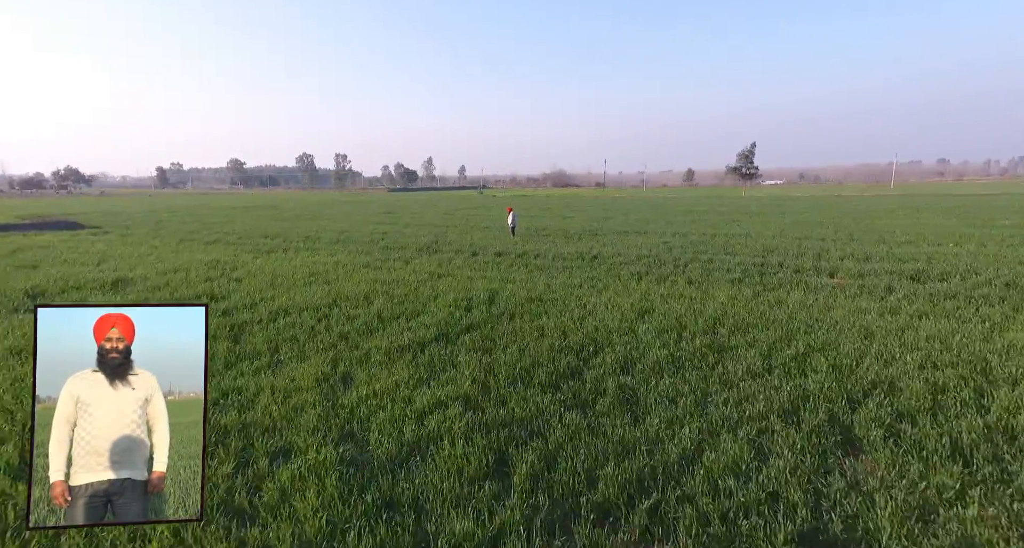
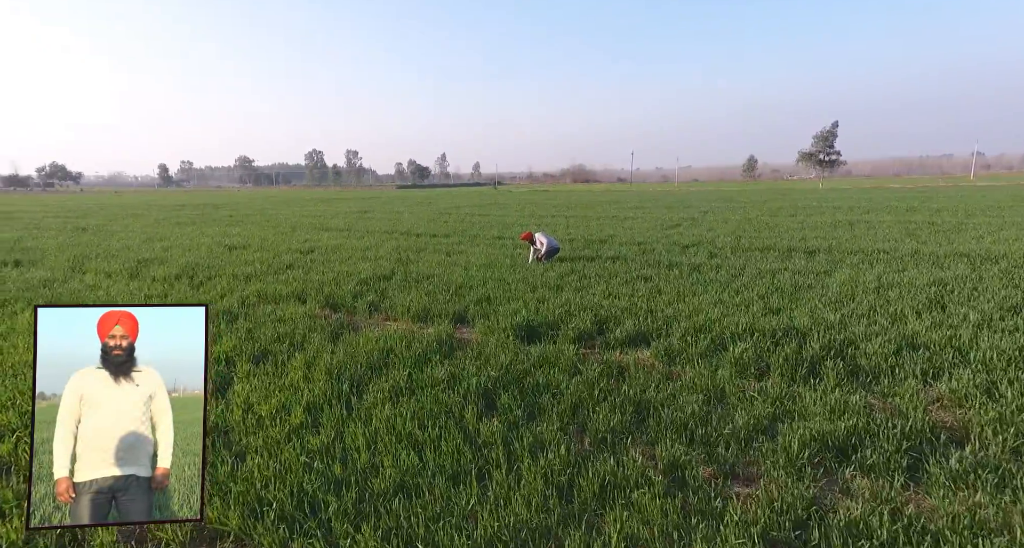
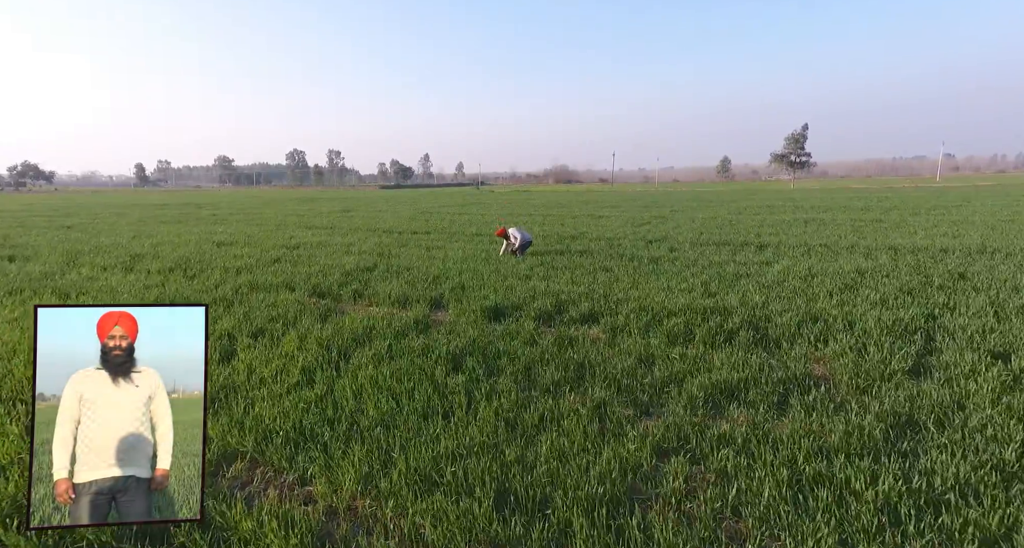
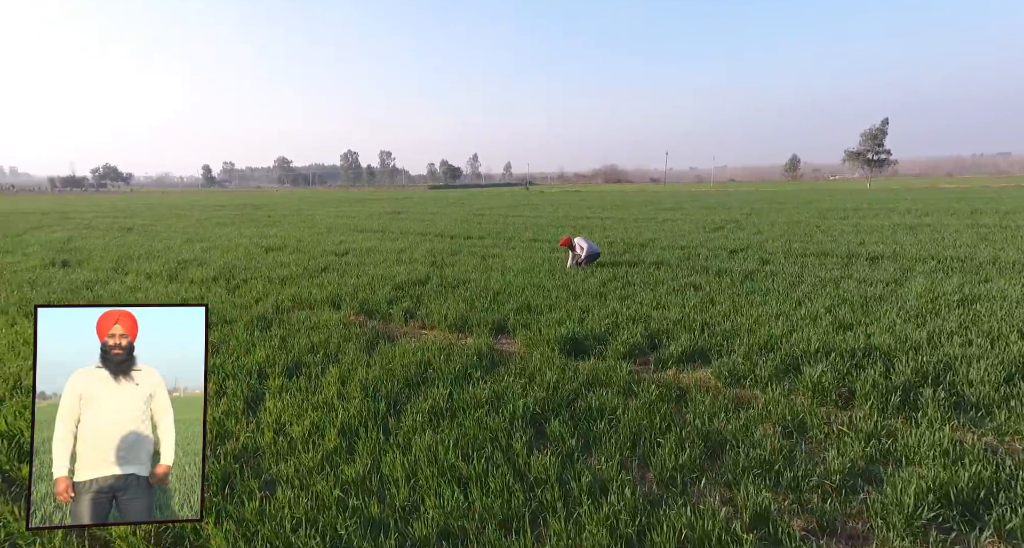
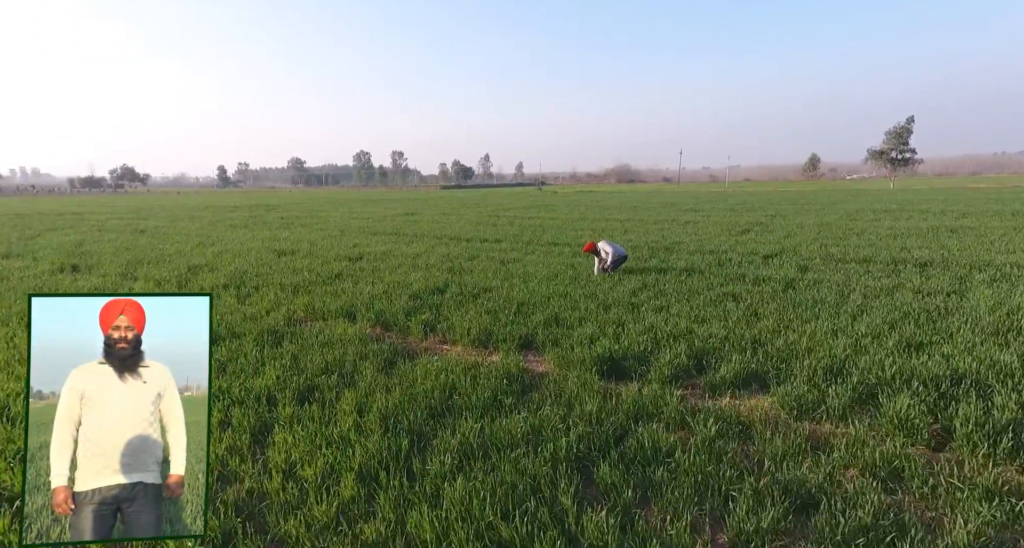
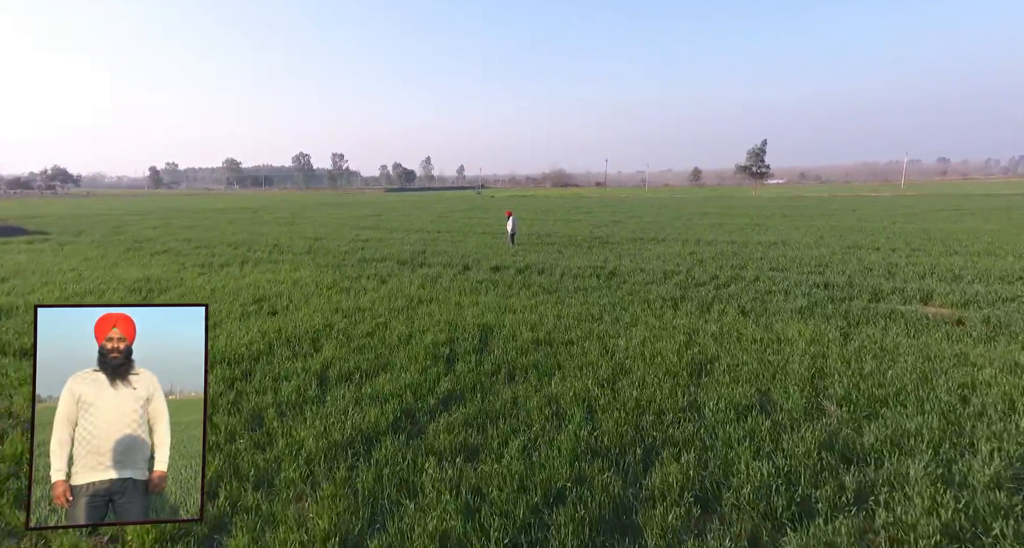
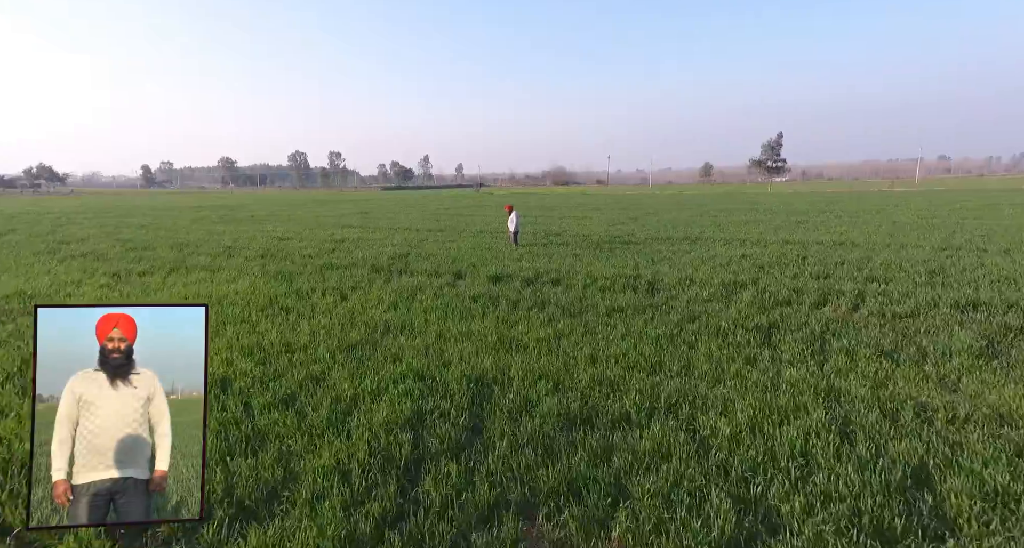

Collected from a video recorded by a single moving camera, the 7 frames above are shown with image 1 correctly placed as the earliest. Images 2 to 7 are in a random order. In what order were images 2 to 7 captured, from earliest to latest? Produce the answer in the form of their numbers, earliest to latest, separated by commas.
6, 7, 3, 2, 4, 5
